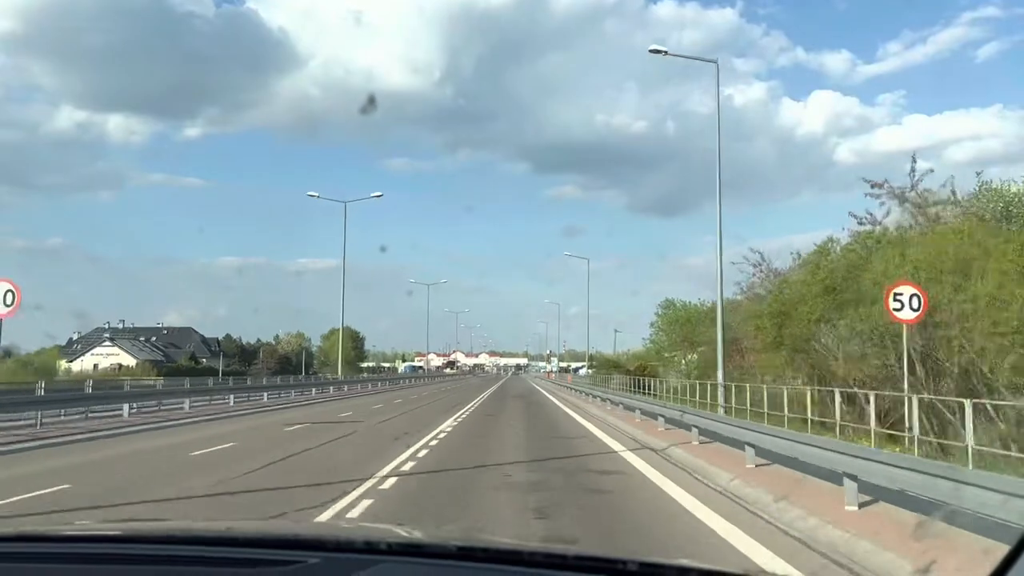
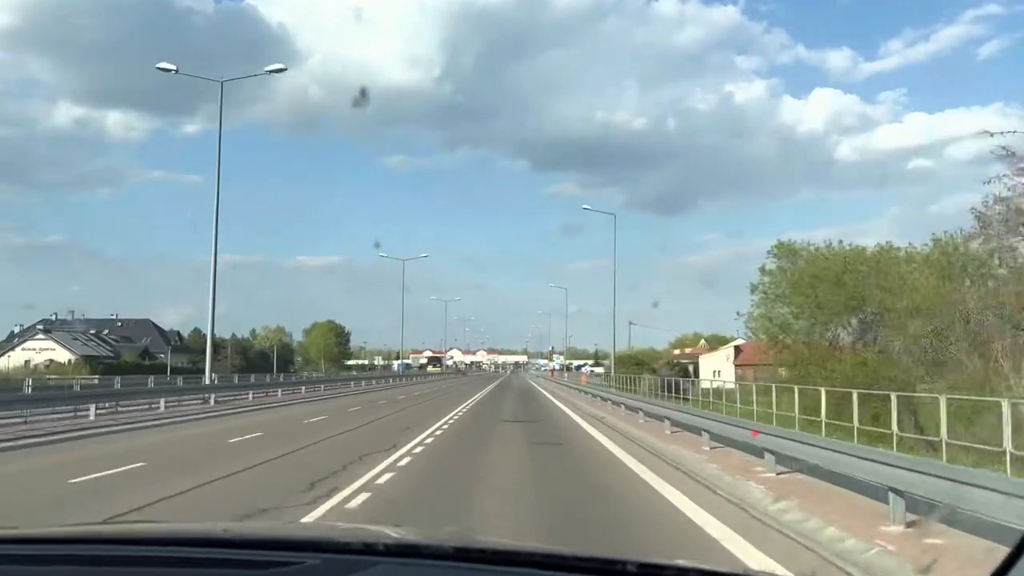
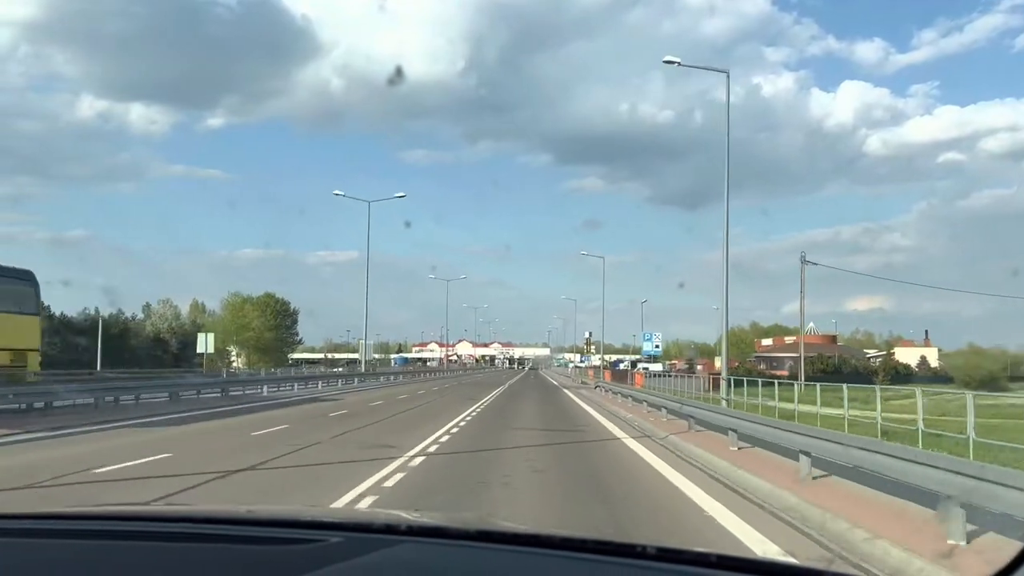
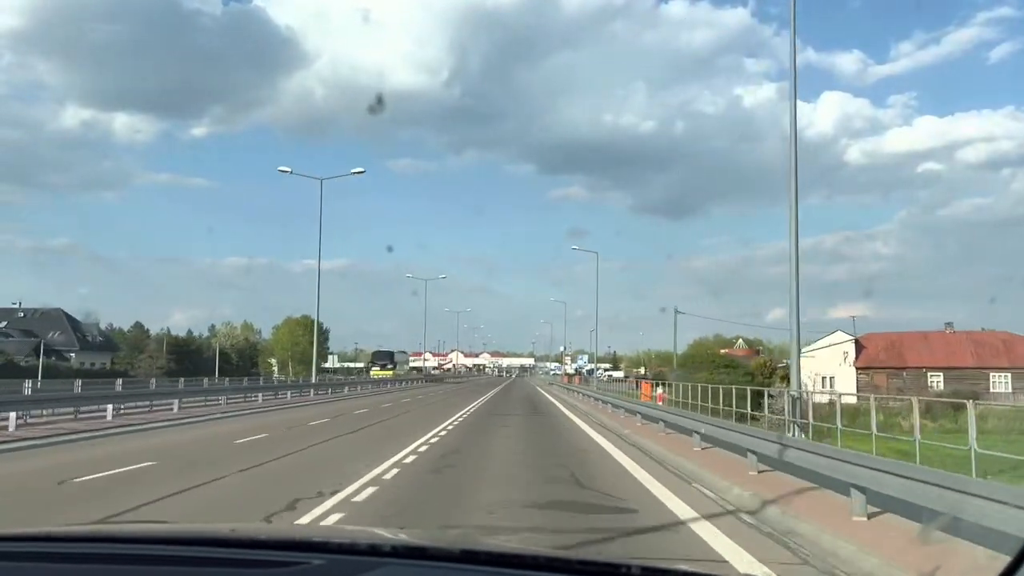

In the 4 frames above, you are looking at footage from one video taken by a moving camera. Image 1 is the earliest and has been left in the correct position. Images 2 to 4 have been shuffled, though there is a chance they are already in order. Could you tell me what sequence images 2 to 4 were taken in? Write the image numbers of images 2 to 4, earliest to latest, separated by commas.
2, 4, 3
